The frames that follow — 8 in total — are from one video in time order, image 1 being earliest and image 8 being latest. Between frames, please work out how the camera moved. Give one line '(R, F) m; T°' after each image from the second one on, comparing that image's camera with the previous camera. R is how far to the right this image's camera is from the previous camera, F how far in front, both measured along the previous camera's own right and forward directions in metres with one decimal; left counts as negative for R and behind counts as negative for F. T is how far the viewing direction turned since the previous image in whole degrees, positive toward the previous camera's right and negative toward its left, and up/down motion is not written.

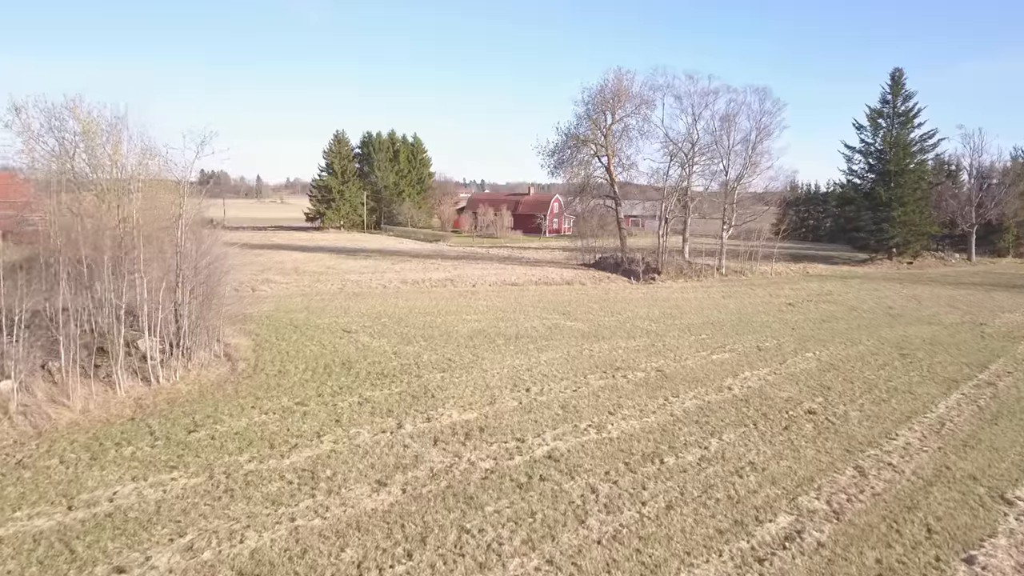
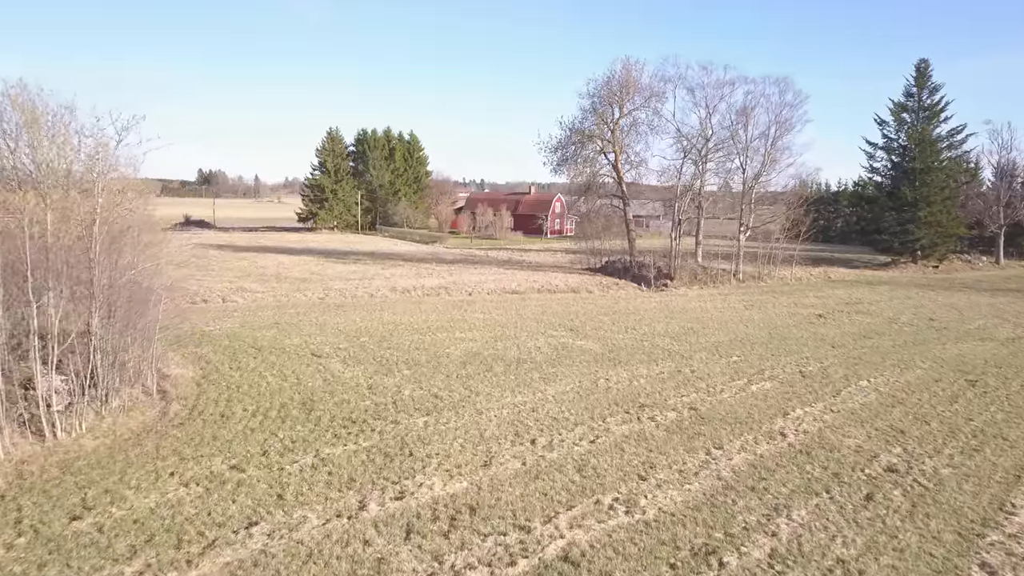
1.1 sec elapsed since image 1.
(0.0, +2.2) m; 0°
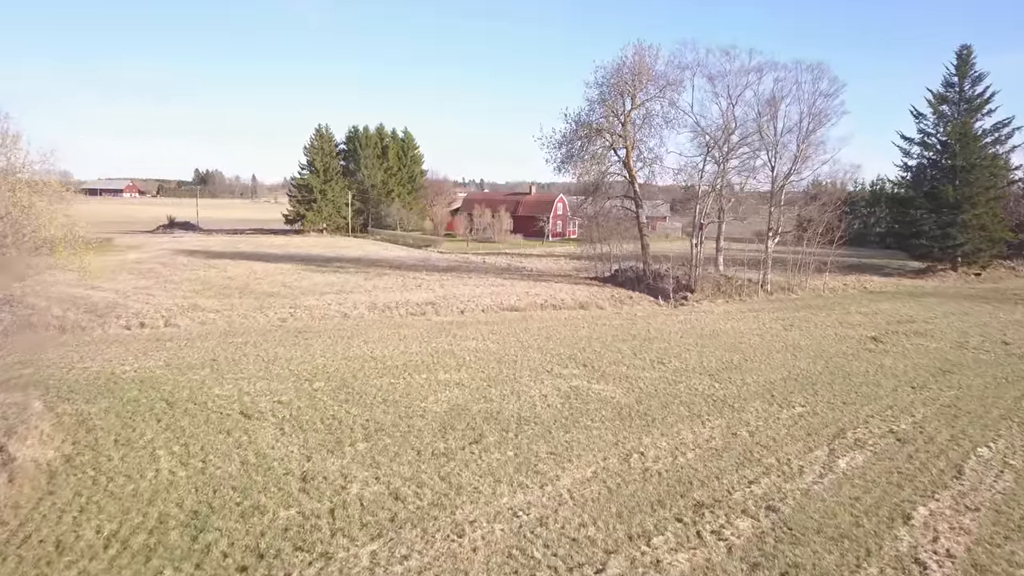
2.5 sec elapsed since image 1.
(0.0, +3.1) m; 0°
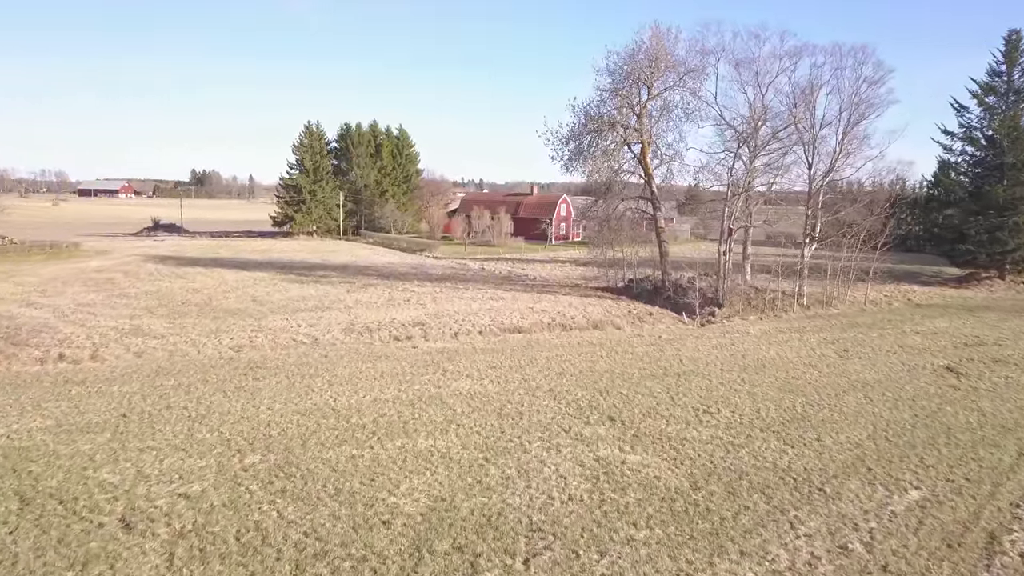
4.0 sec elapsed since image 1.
(-0.1, +2.9) m; 0°
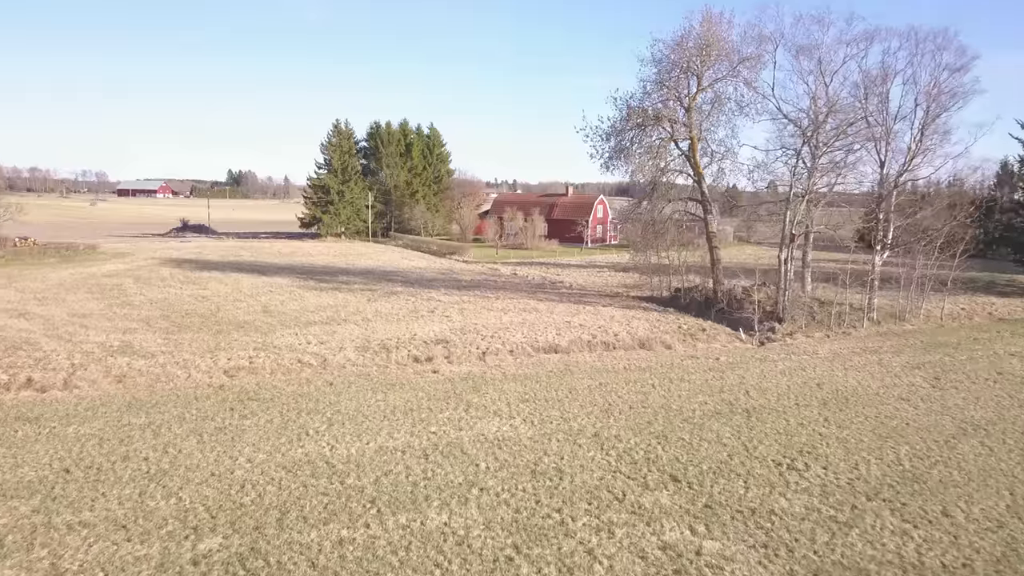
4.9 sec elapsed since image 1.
(-0.1, +2.0) m; -2°
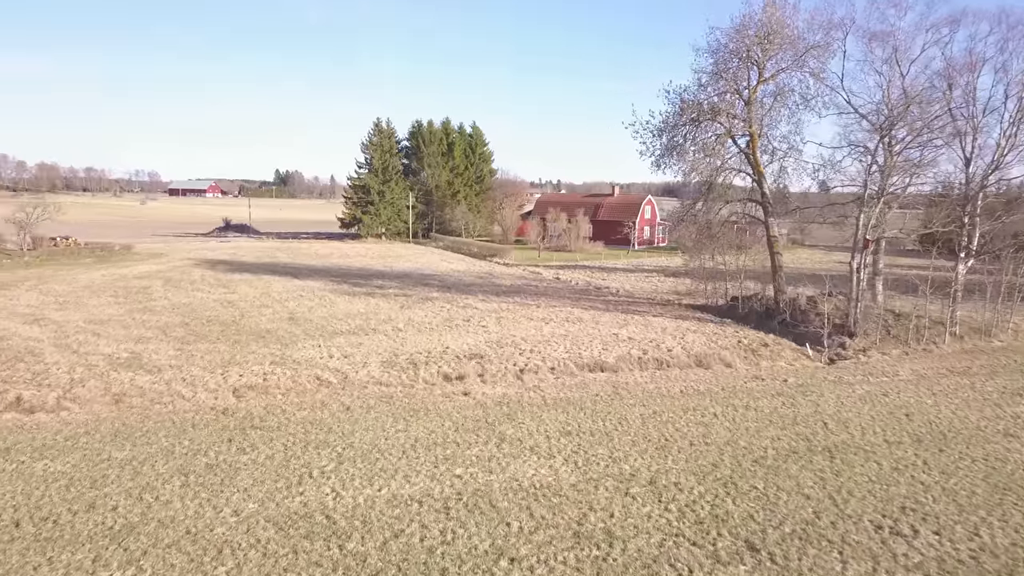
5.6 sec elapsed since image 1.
(0.0, +1.4) m; -3°
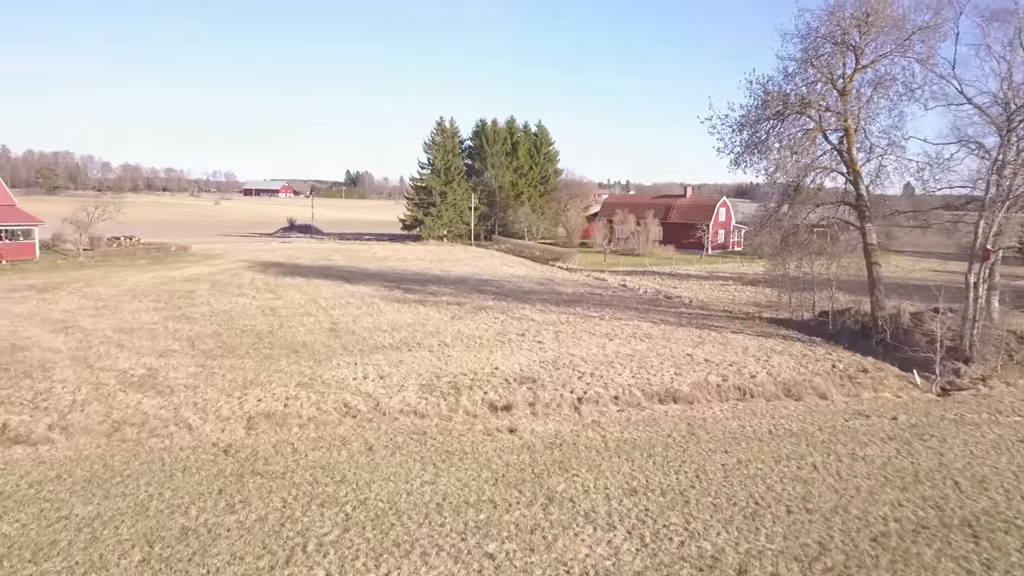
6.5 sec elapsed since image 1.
(+0.1, +1.7) m; -5°
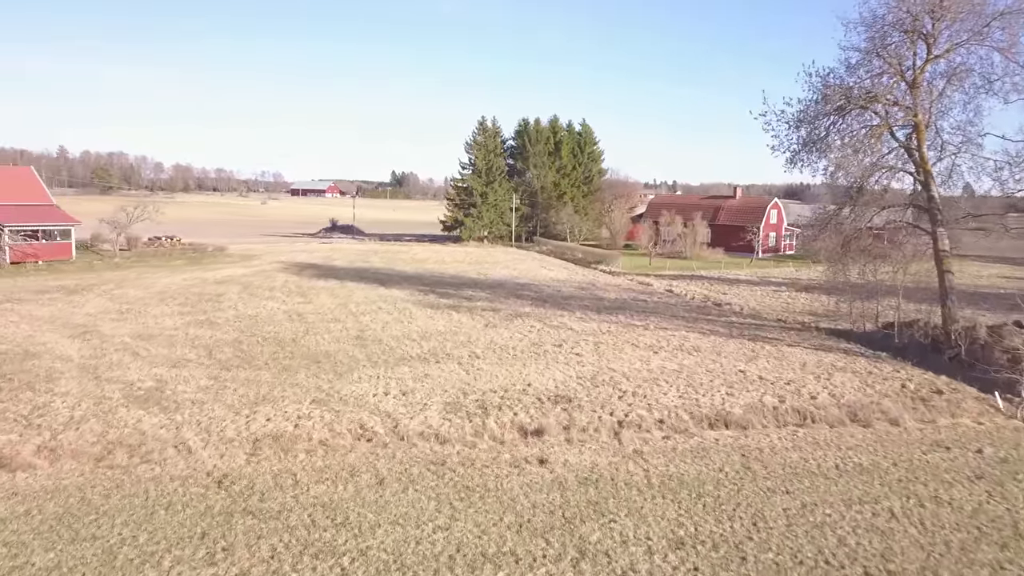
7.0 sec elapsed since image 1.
(+0.1, +1.0) m; -3°
